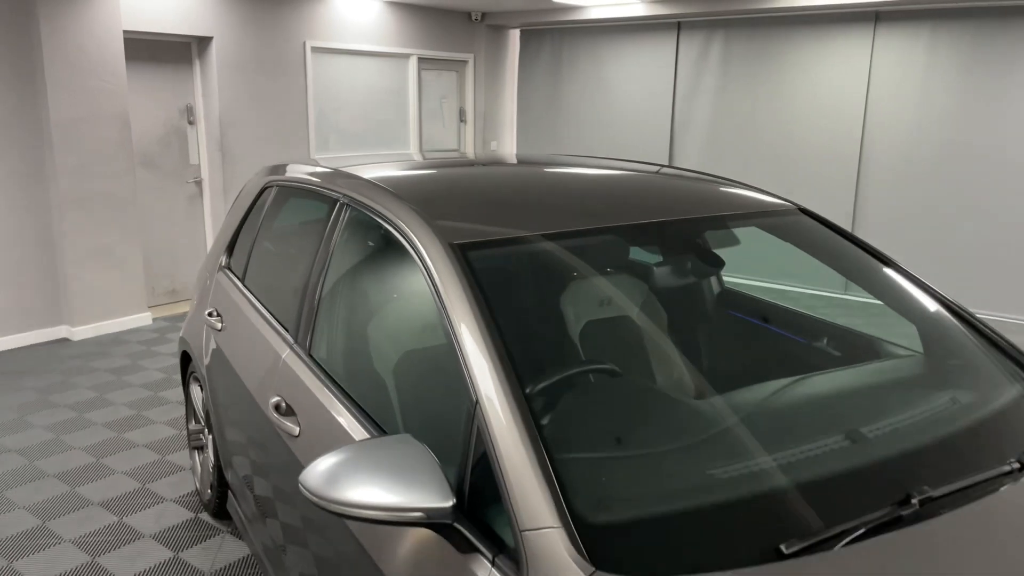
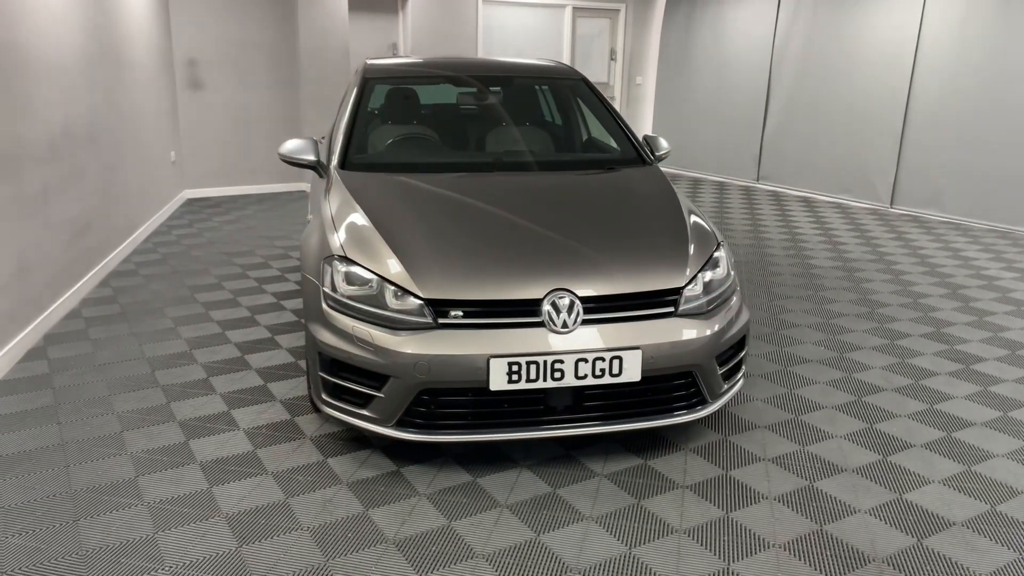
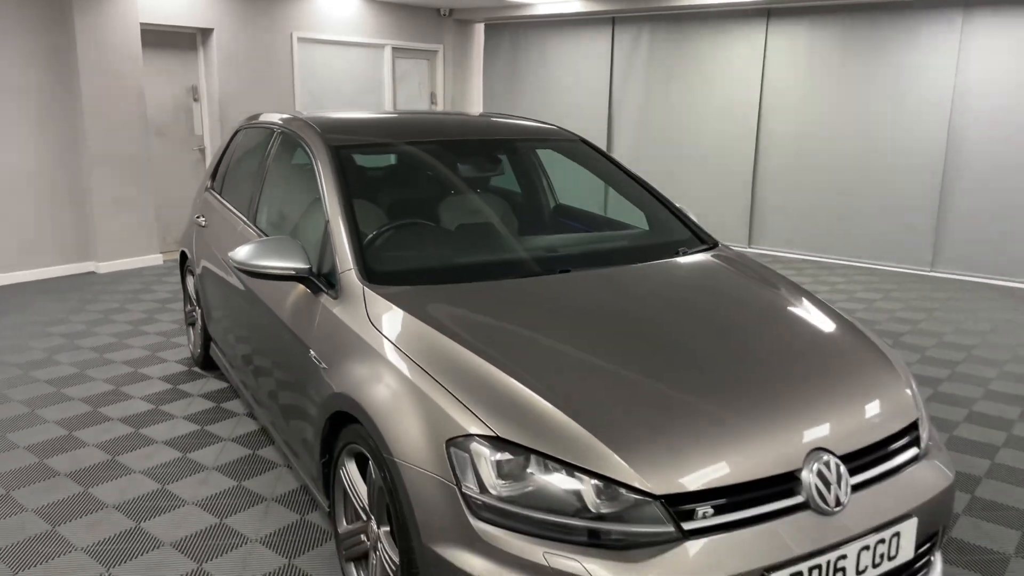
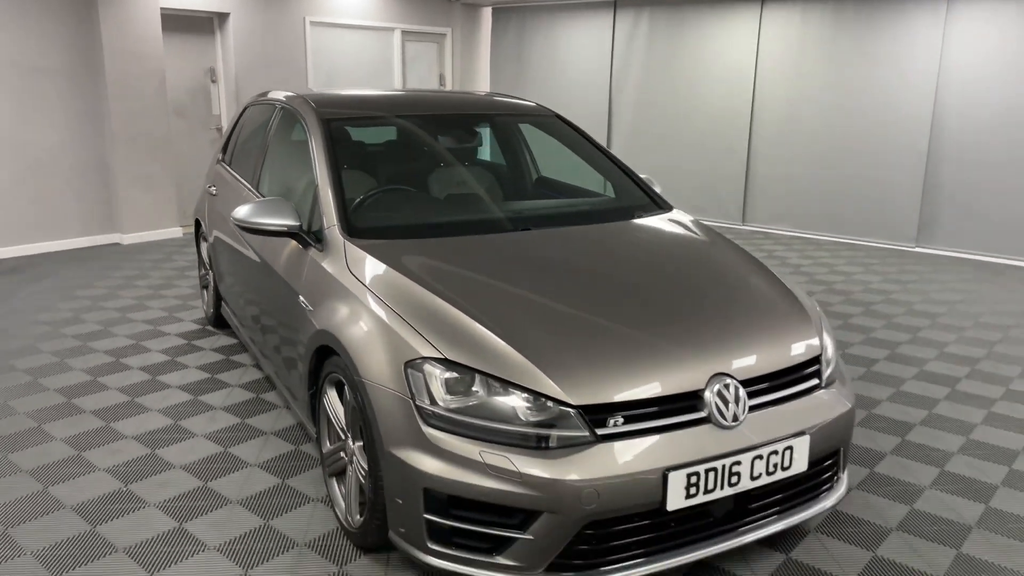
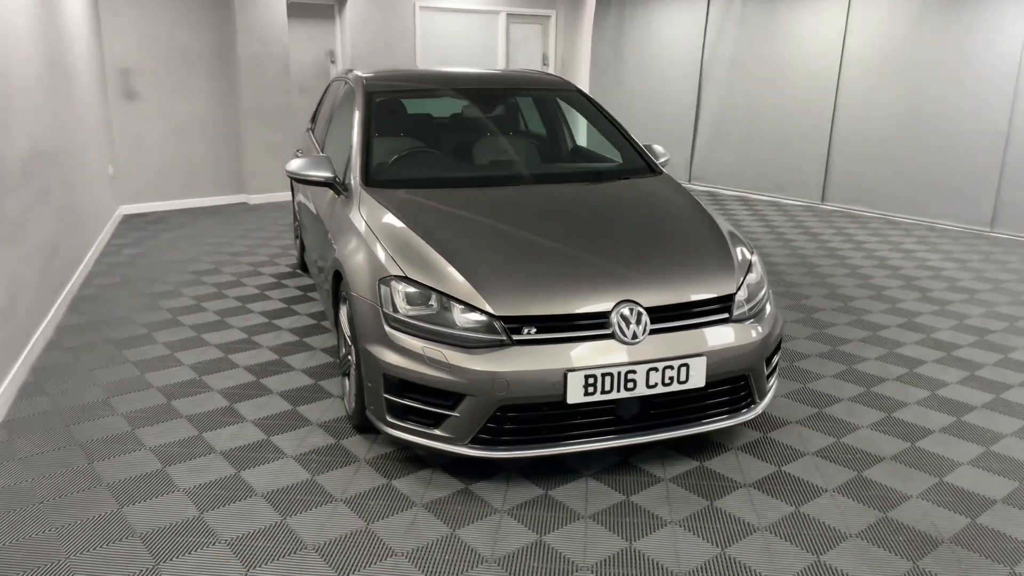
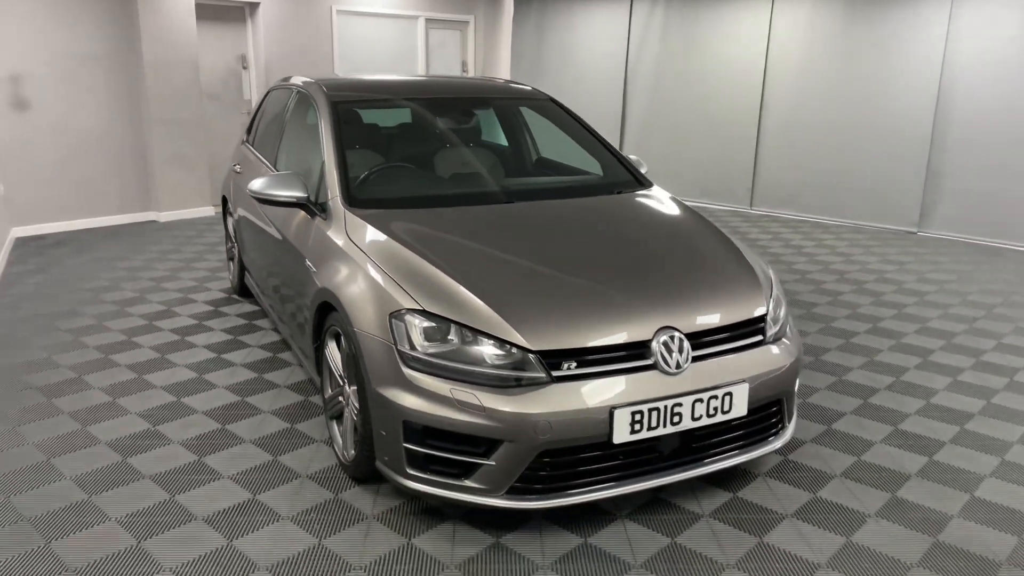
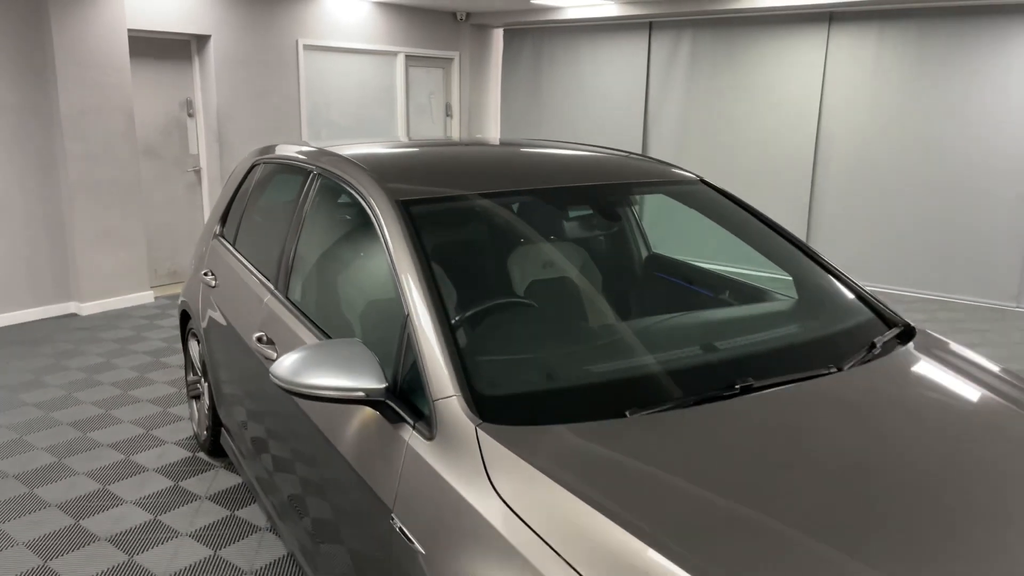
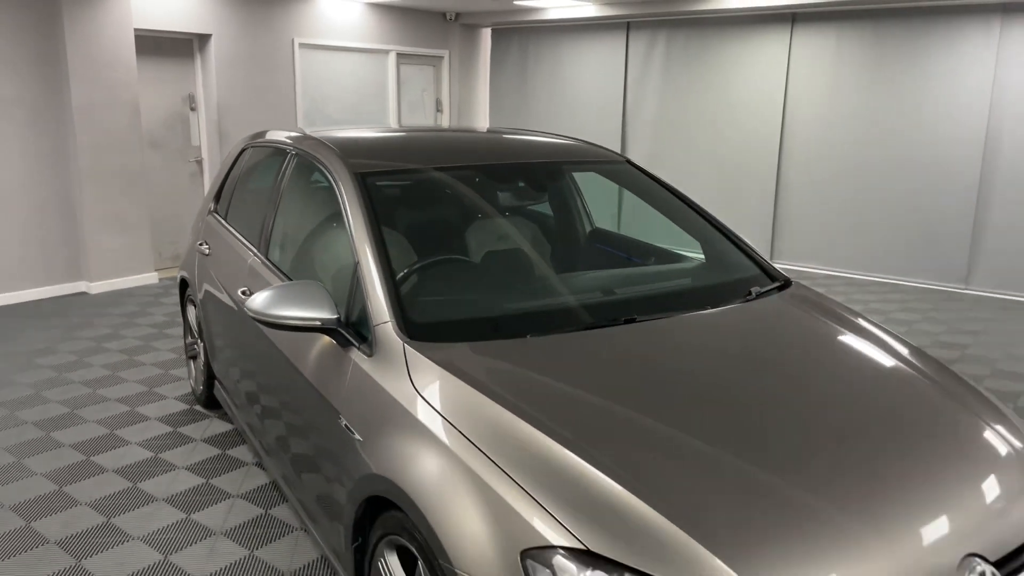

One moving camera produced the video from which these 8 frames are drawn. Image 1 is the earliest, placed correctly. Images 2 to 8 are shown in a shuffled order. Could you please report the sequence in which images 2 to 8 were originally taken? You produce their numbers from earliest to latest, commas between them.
7, 8, 3, 4, 6, 5, 2
